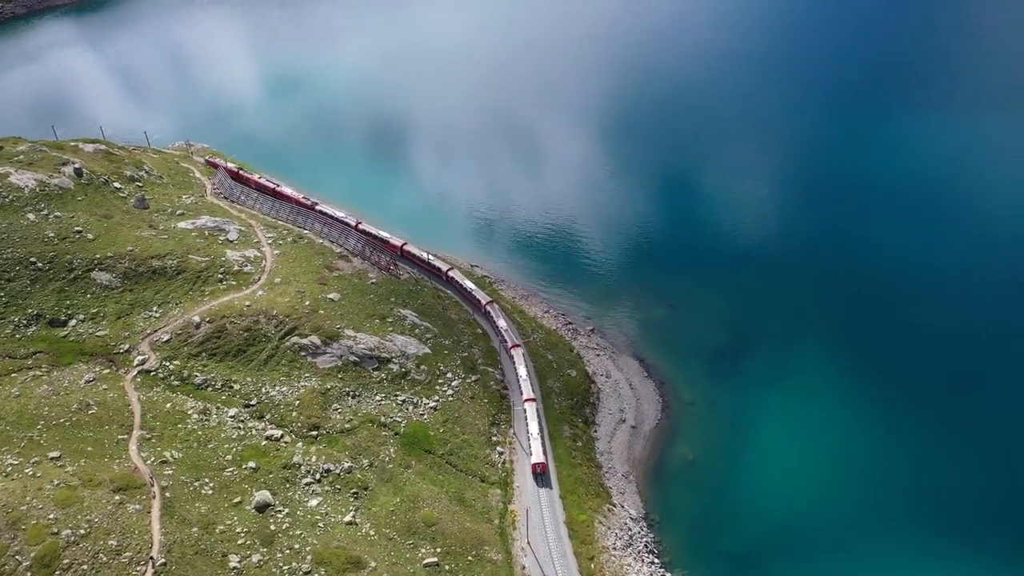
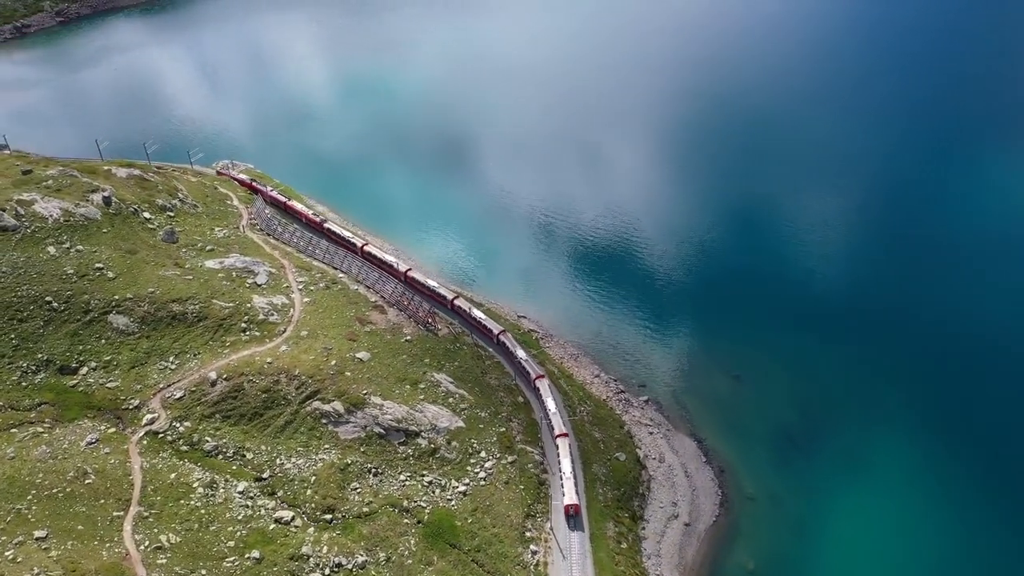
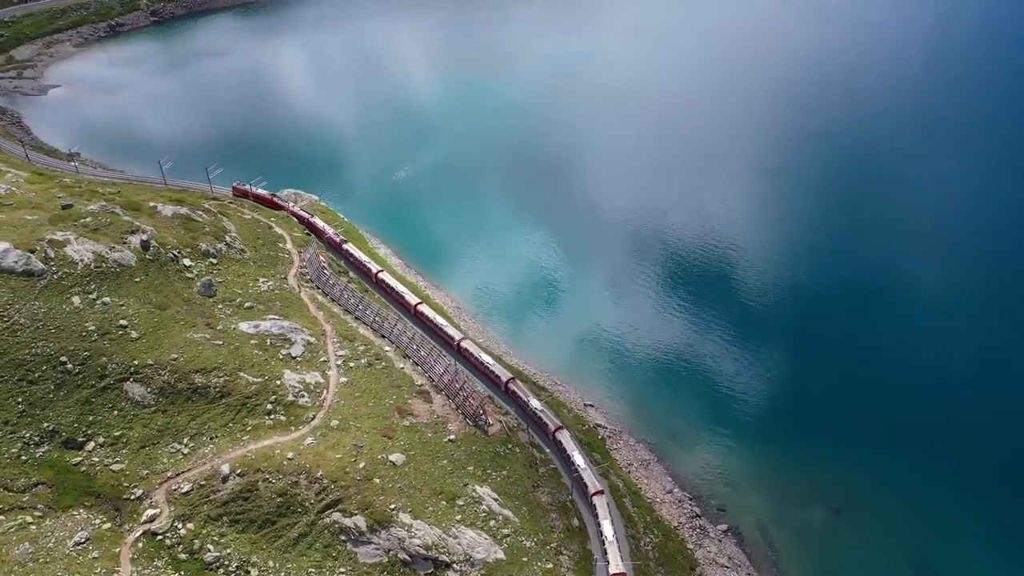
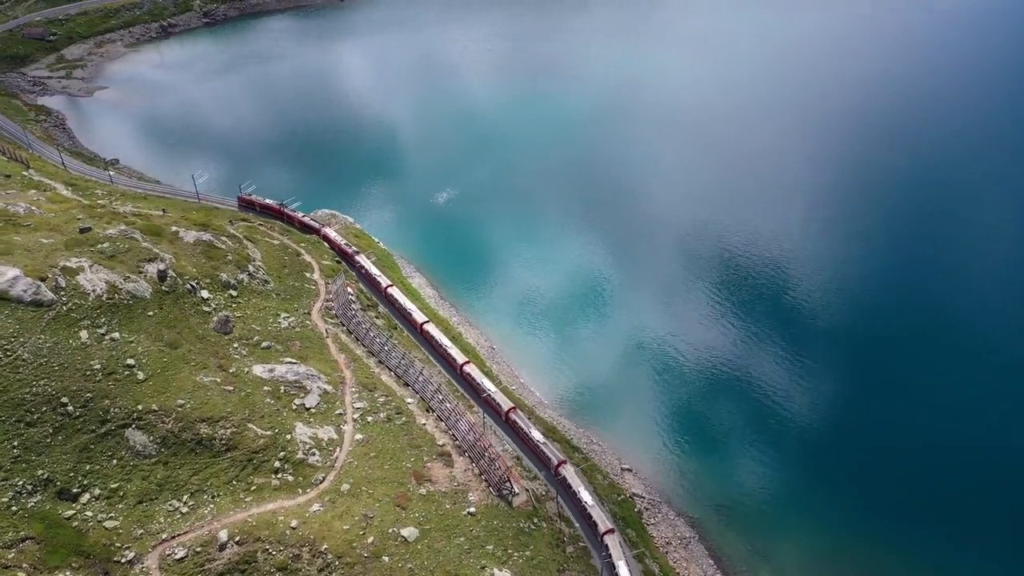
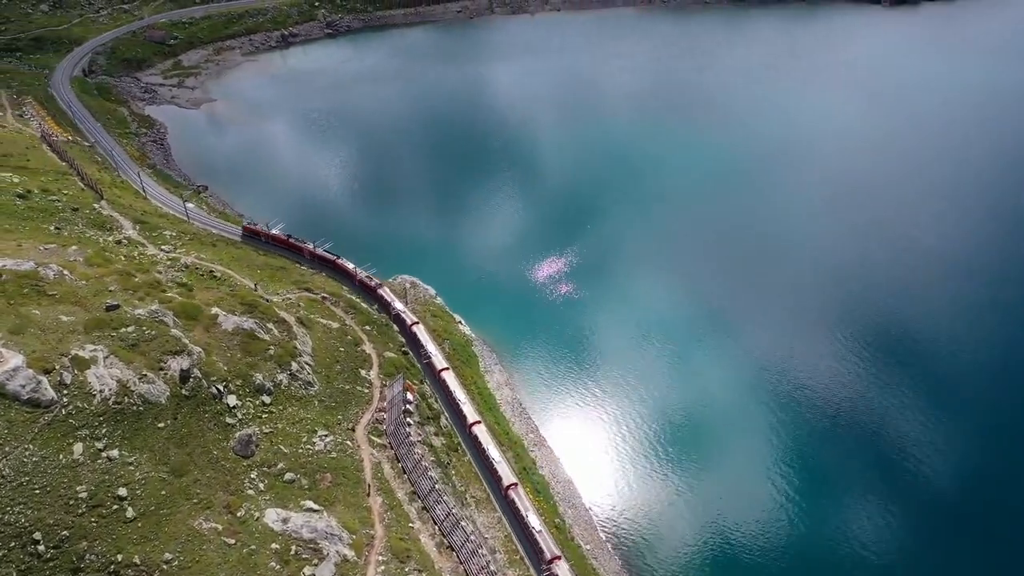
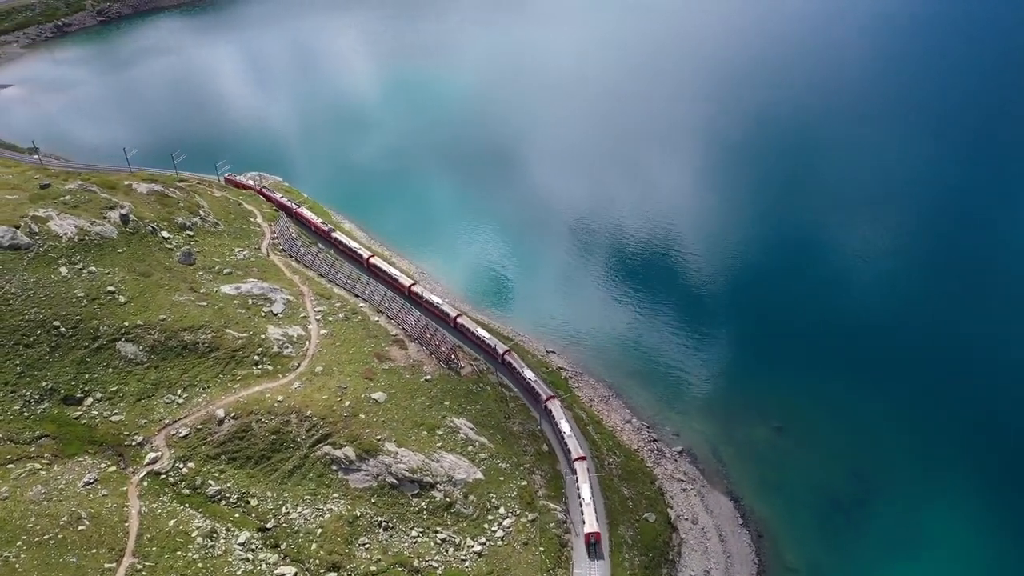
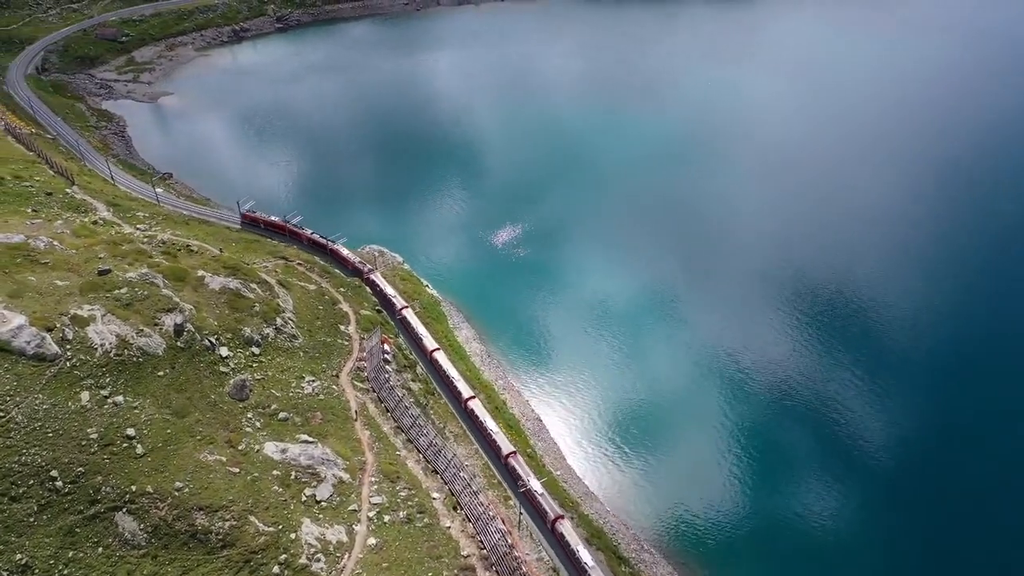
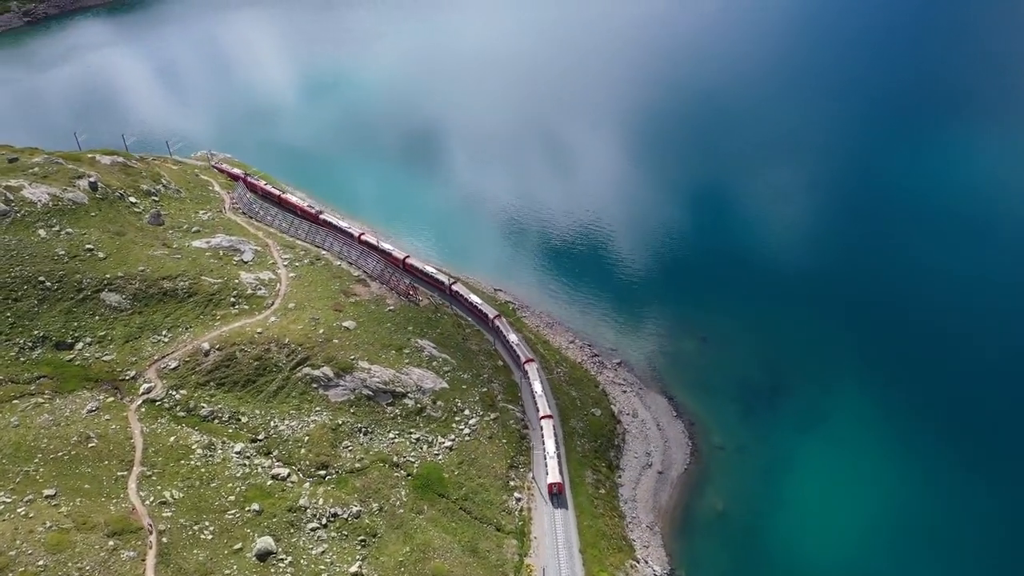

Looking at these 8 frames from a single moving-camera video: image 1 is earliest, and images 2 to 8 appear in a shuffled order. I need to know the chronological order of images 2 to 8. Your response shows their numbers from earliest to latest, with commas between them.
8, 2, 6, 3, 4, 7, 5
